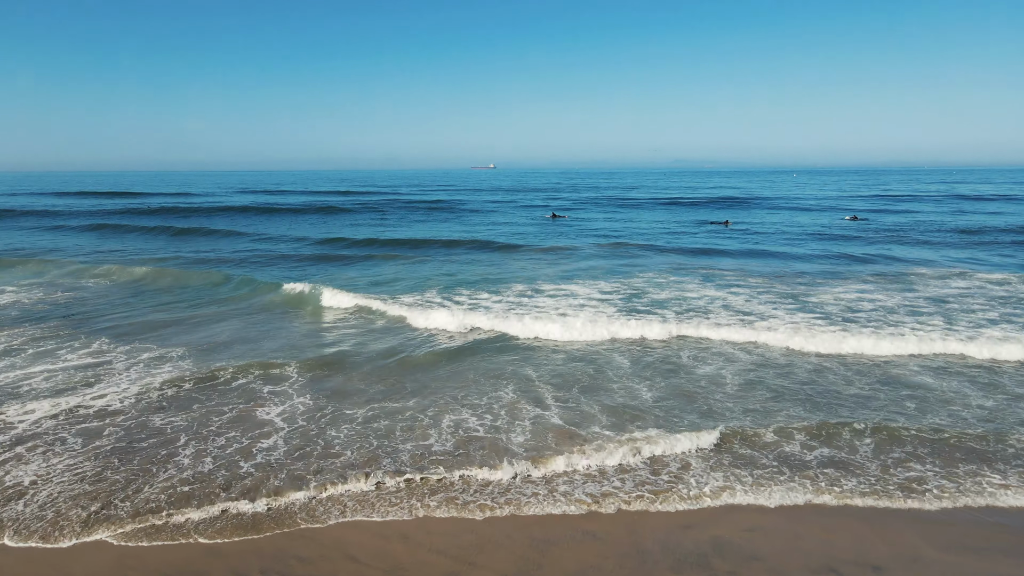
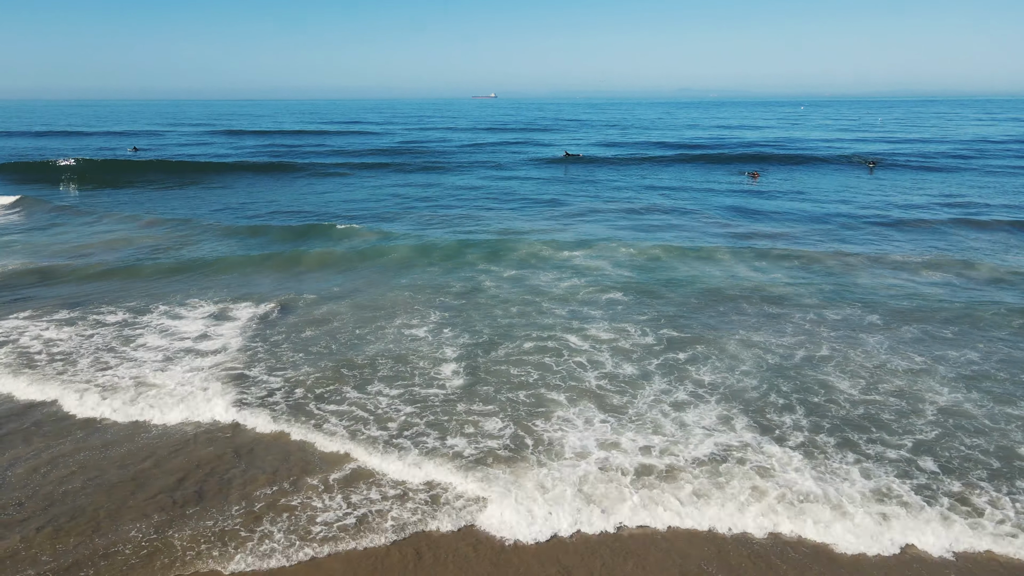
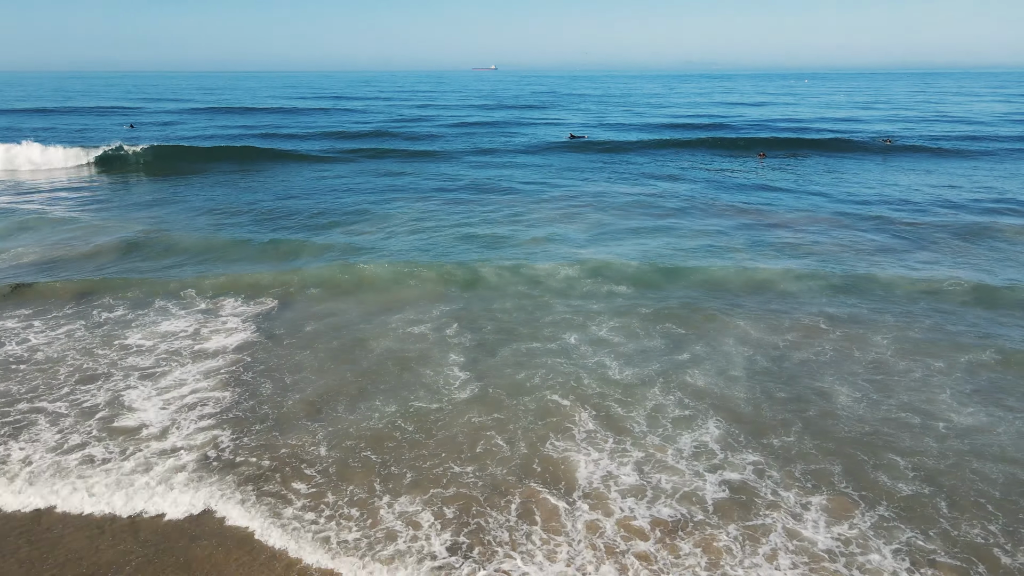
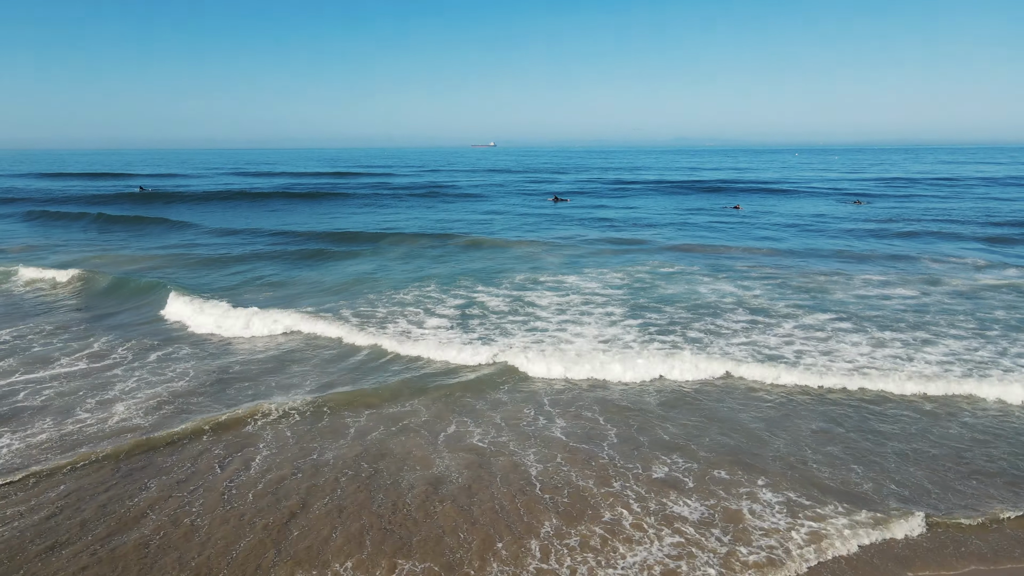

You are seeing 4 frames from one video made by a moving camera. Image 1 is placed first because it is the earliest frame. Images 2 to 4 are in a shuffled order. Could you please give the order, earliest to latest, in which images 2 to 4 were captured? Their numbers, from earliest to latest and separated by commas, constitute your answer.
4, 2, 3
